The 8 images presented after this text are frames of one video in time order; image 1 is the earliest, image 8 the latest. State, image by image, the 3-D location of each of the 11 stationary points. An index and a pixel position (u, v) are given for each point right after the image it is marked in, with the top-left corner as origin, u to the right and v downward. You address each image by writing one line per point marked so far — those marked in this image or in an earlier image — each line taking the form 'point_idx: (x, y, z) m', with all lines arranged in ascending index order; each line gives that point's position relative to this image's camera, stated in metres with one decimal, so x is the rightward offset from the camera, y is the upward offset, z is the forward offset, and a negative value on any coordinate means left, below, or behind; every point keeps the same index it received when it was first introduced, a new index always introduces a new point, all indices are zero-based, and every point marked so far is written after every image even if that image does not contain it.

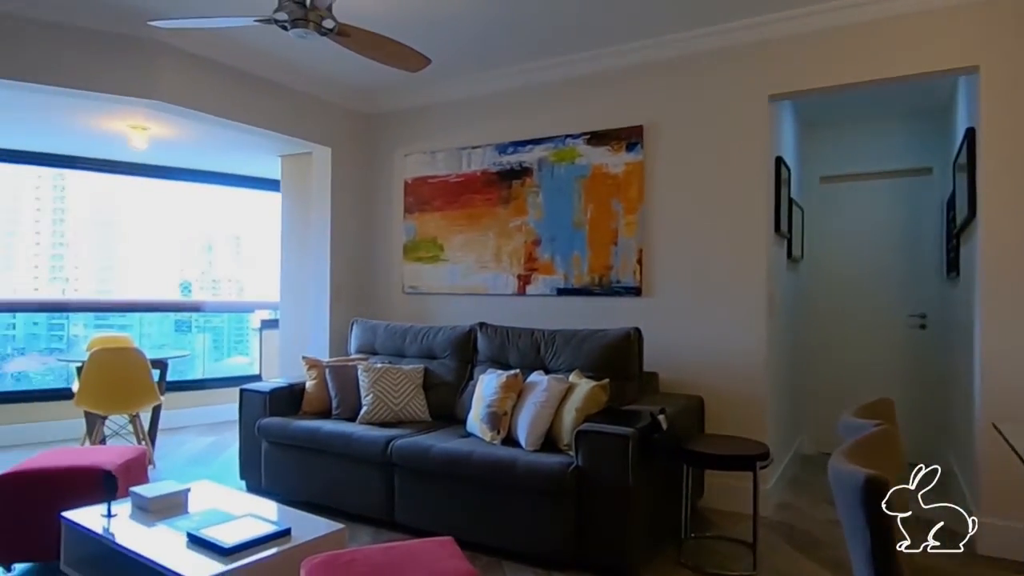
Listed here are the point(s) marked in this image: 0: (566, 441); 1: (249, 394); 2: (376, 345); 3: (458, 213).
0: (+0.2, -0.7, +3.0) m
1: (-1.5, -0.6, +3.8) m
2: (-0.9, -0.4, +4.1) m
3: (-0.4, +0.5, +4.4) m
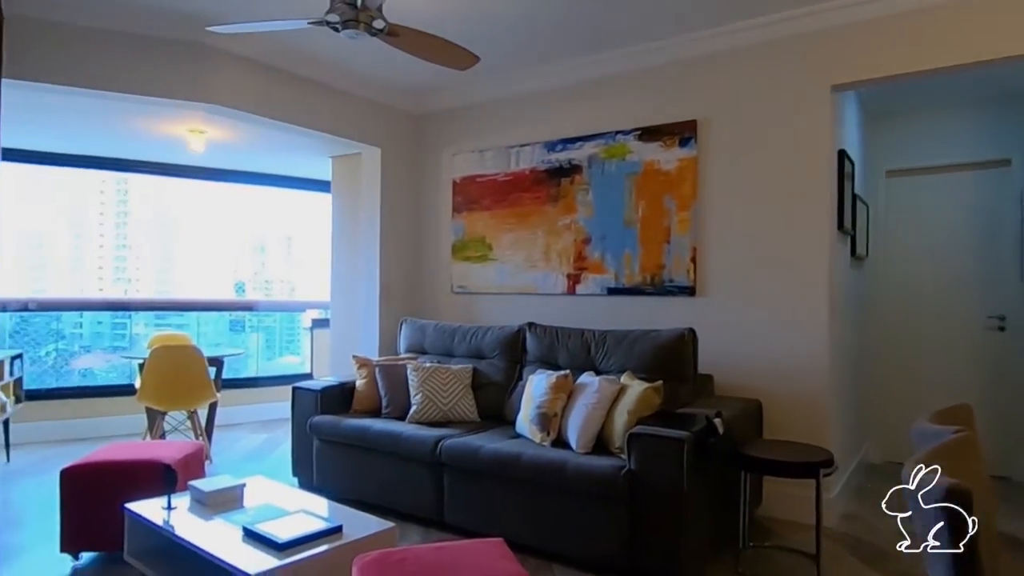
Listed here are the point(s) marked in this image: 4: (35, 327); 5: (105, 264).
0: (+0.5, -0.7, +3.0) m
1: (-1.2, -0.6, +3.8) m
2: (-0.5, -0.4, +4.1) m
3: (0.0, +0.5, +4.4) m
4: (-3.9, -0.3, +5.4) m
5: (-3.5, +0.2, +5.6) m
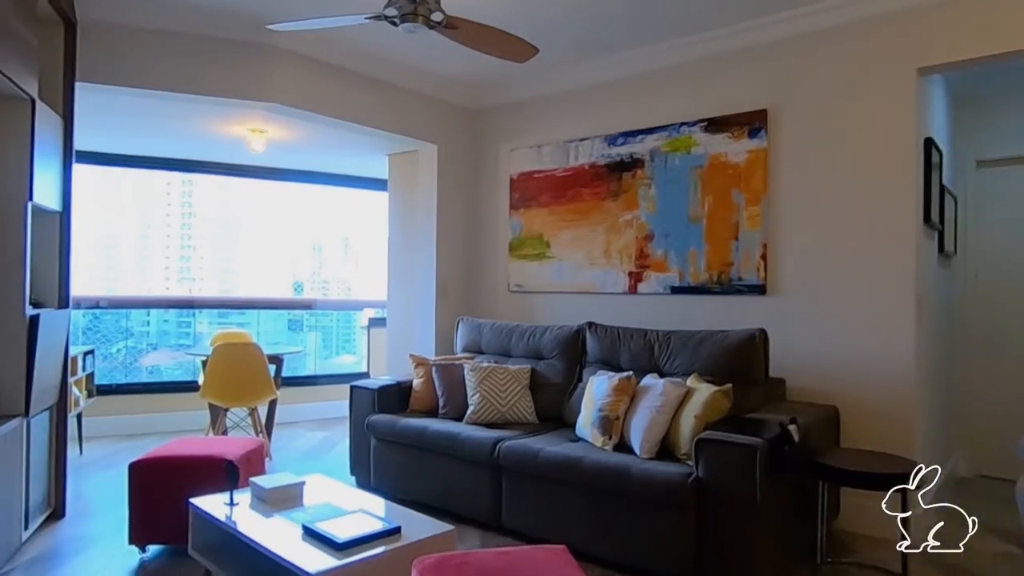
0: (+0.7, -0.7, +2.8) m
1: (-0.9, -0.6, +3.8) m
2: (-0.2, -0.3, +4.0) m
3: (+0.4, +0.5, +4.3) m
4: (-3.5, -0.3, +5.6) m
5: (-3.0, +0.2, +5.8) m
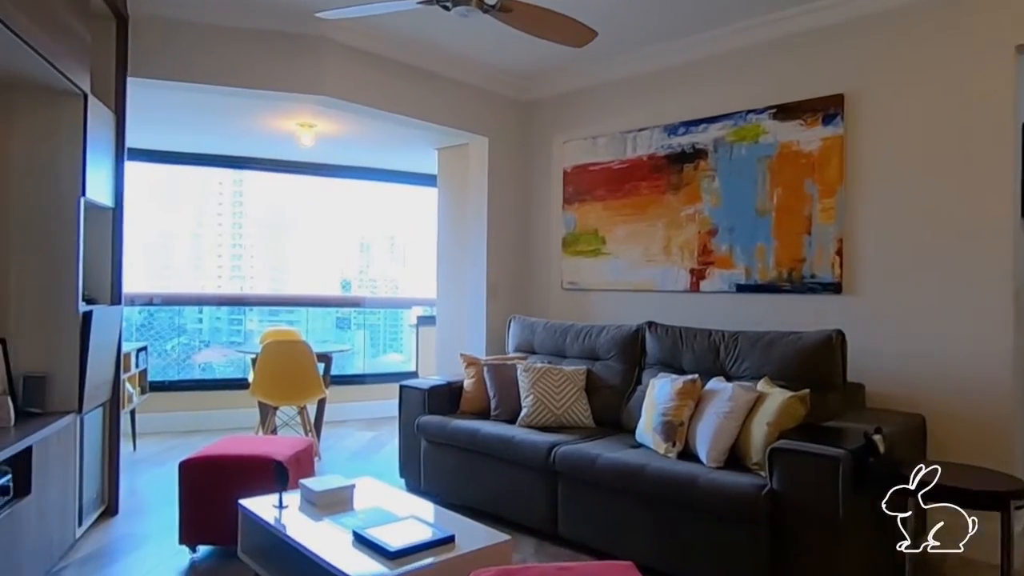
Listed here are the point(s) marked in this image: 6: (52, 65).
0: (+1.0, -0.7, +2.6) m
1: (-0.6, -0.6, +3.7) m
2: (+0.1, -0.3, +3.9) m
3: (+0.7, +0.5, +4.1) m
4: (-3.0, -0.3, +5.6) m
5: (-2.6, +0.2, +5.8) m
6: (-1.7, +0.8, +2.4) m
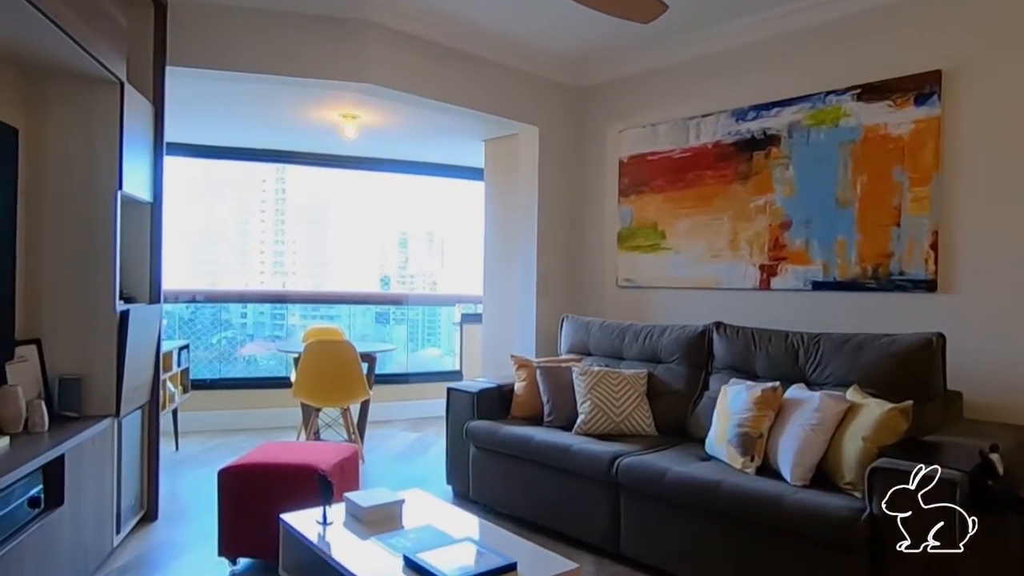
0: (+1.2, -0.7, +2.3) m
1: (-0.3, -0.6, +3.5) m
2: (+0.4, -0.3, +3.7) m
3: (+1.0, +0.6, +3.8) m
4: (-2.6, -0.3, +5.6) m
5: (-2.2, +0.3, +5.7) m
6: (-1.5, +0.8, +2.3) m
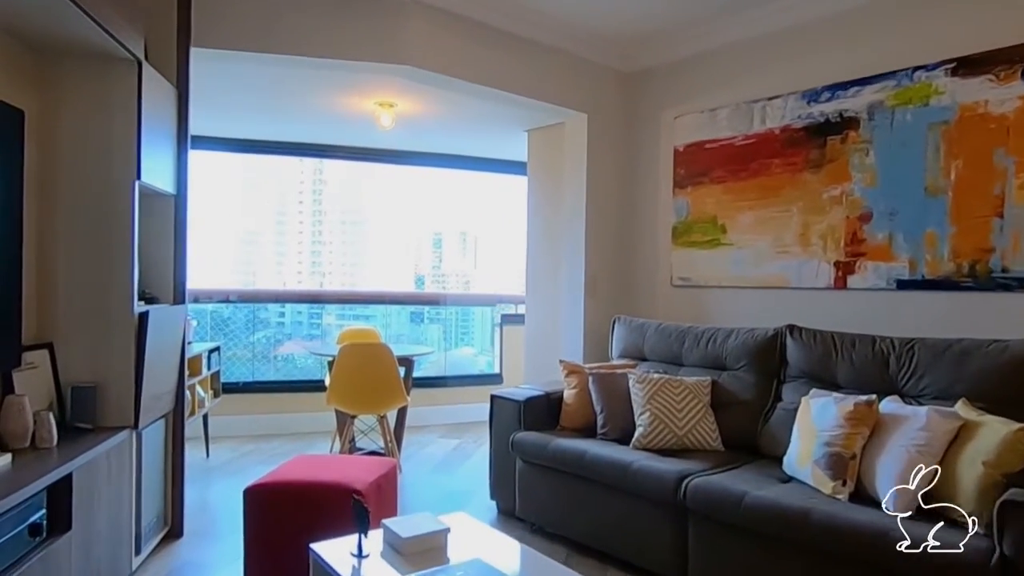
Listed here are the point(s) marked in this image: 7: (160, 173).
0: (+1.4, -0.7, +2.0) m
1: (-0.1, -0.6, +3.2) m
2: (+0.7, -0.3, +3.4) m
3: (+1.3, +0.6, +3.5) m
4: (-2.3, -0.2, +5.4) m
5: (-1.8, +0.3, +5.6) m
6: (-1.3, +0.8, +2.1) m
7: (-1.5, +0.5, +2.7) m
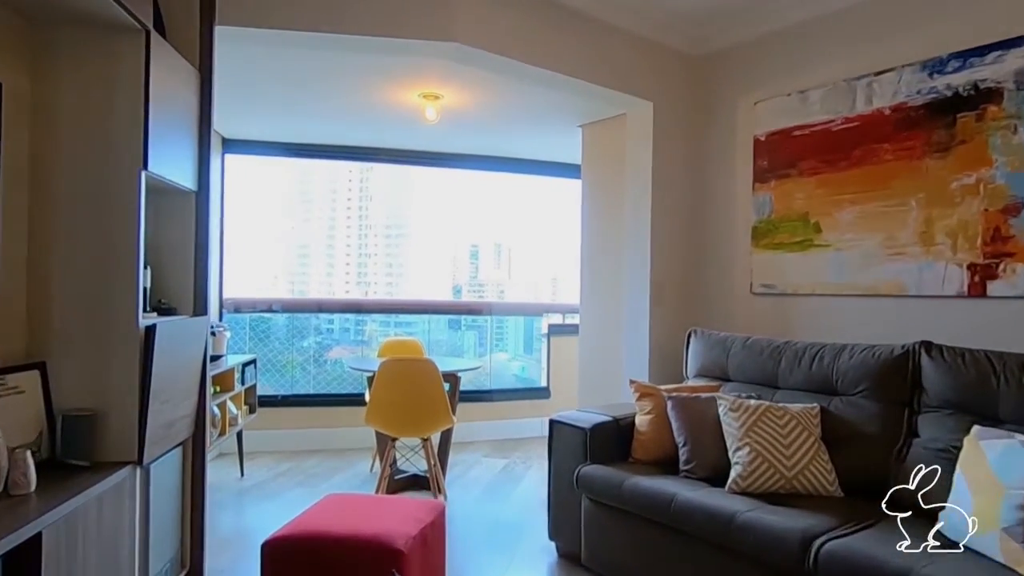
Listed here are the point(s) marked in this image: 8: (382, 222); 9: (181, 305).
0: (+1.6, -0.7, +1.5) m
1: (+0.2, -0.6, +2.8) m
2: (+1.0, -0.4, +2.9) m
3: (+1.6, +0.5, +3.0) m
4: (-1.9, -0.3, +5.1) m
5: (-1.4, +0.2, +5.2) m
6: (-1.1, +0.8, +1.7) m
7: (-1.2, +0.4, +2.4) m
8: (-1.1, +0.6, +5.3) m
9: (-1.3, -0.1, +2.5) m
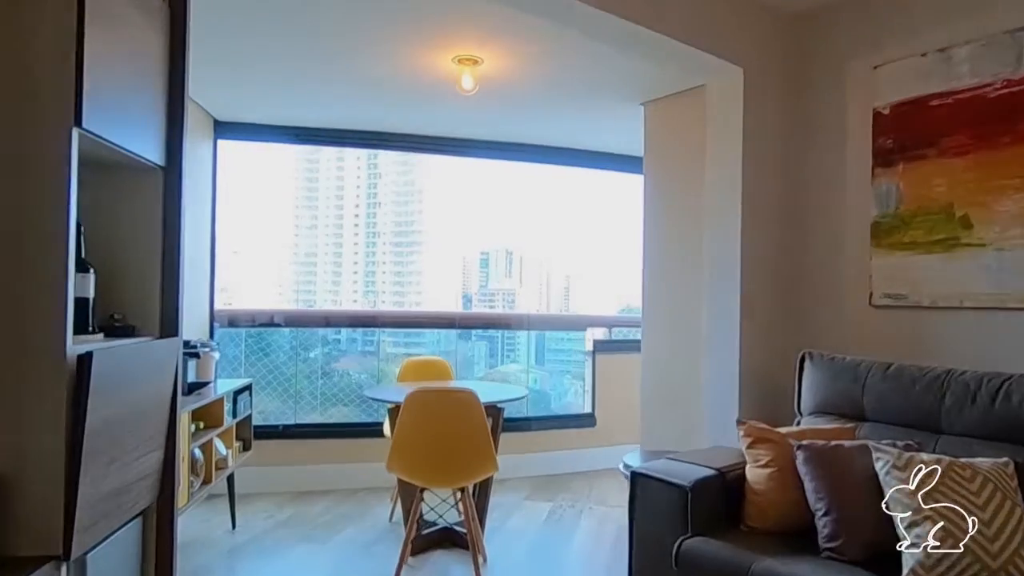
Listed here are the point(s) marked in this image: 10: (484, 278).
0: (+1.8, -0.7, +0.7) m
1: (+0.5, -0.6, +2.1) m
2: (+1.2, -0.4, +2.2) m
3: (+1.8, +0.5, +2.3) m
4: (-1.6, -0.4, +4.4) m
5: (-1.1, +0.1, +4.5) m
6: (-0.9, +0.8, +1.0) m
7: (-1.0, +0.4, +1.7) m
8: (-0.8, +0.5, +4.6) m
9: (-1.0, -0.1, +1.8) m
10: (+0.1, +0.1, +4.9) m
